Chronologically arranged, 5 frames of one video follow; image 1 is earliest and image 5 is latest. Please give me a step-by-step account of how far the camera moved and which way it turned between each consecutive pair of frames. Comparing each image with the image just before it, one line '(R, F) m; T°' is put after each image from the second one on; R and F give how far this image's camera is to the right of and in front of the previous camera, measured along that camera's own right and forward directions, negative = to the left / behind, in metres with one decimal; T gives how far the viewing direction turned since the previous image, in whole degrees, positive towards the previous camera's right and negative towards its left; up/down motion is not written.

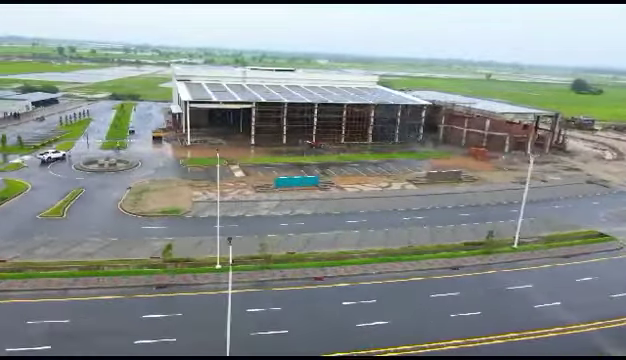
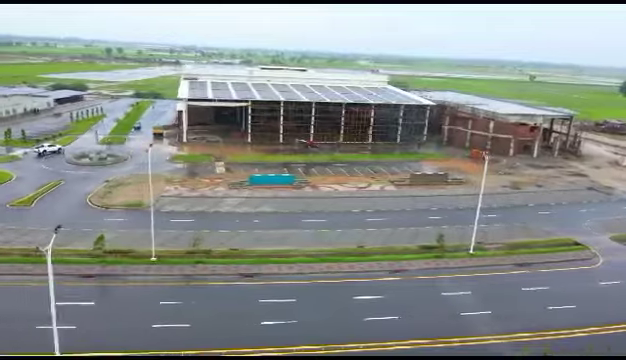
(+6.5, +0.5) m; -5°
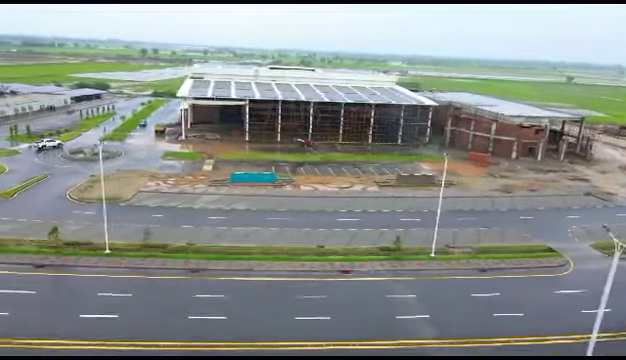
(+5.1, +0.3) m; -4°
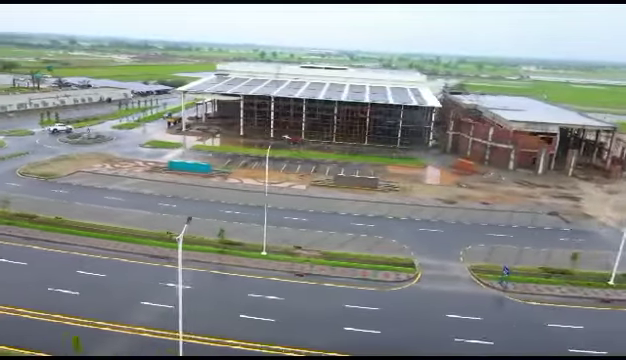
(+18.8, +3.0) m; -15°
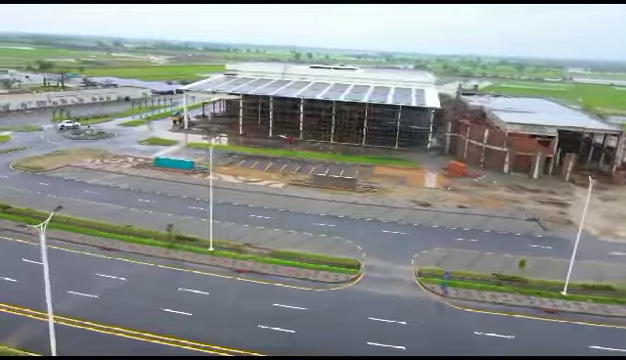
(+5.9, +0.4) m; -5°
